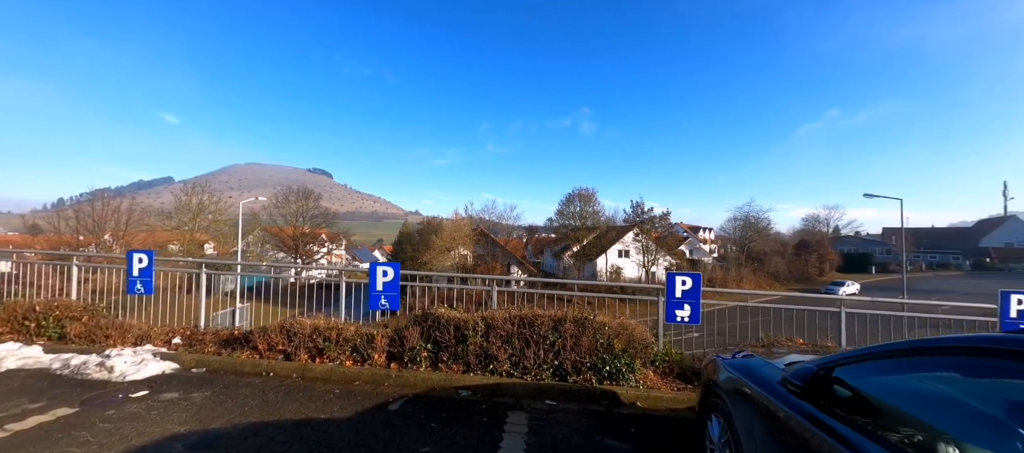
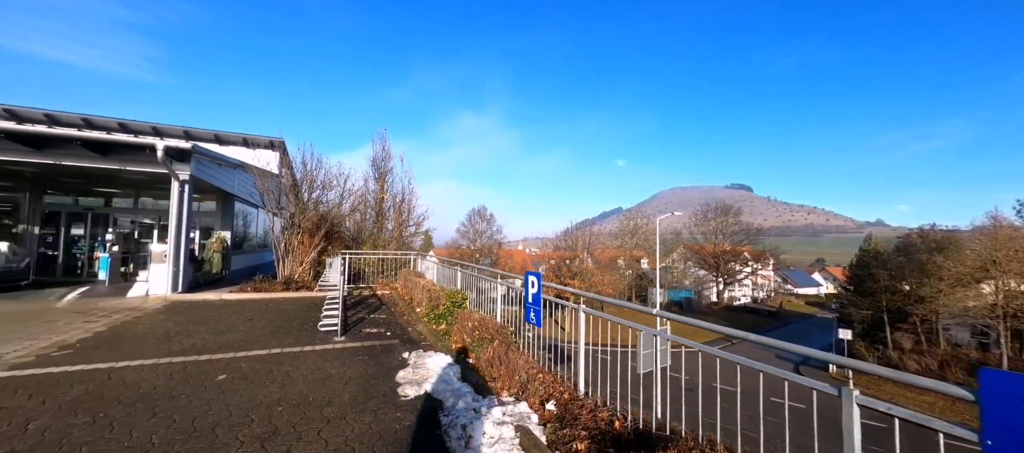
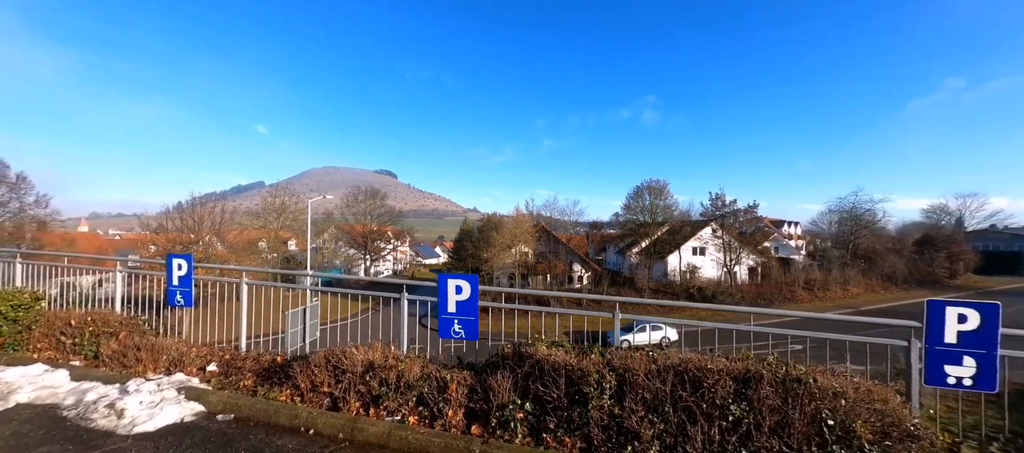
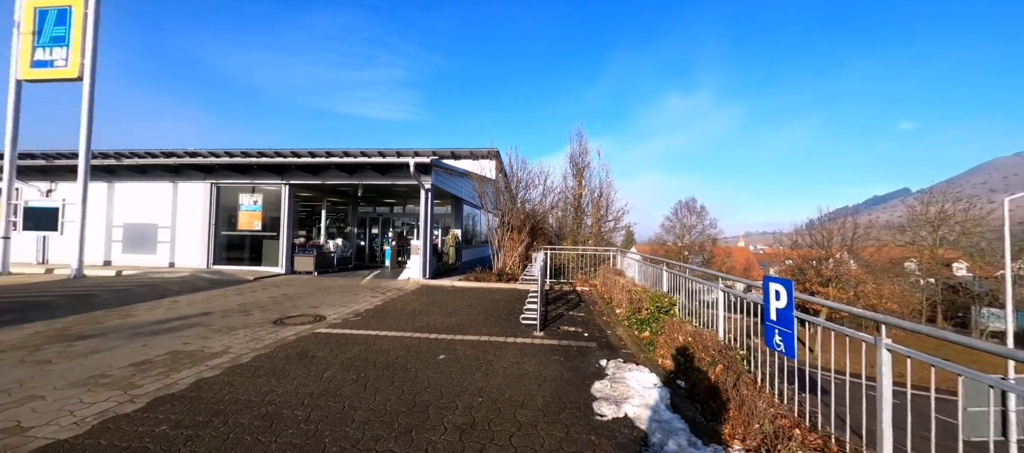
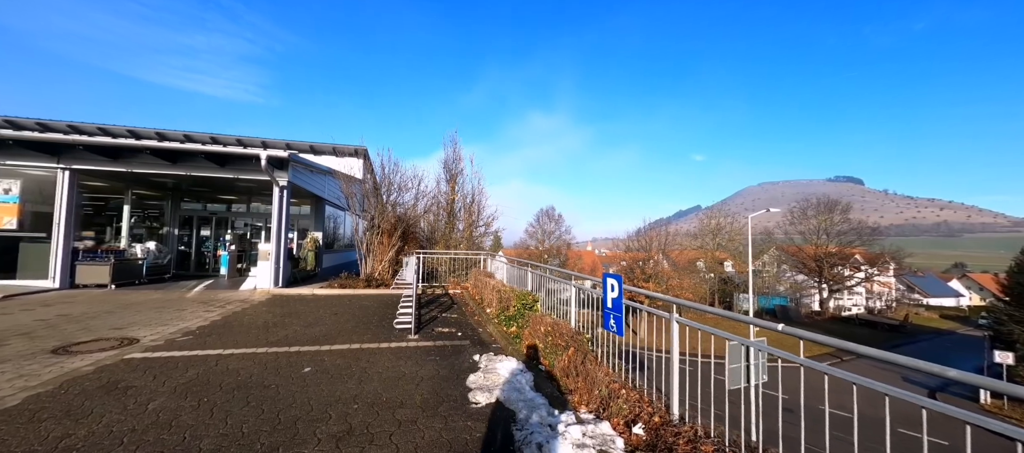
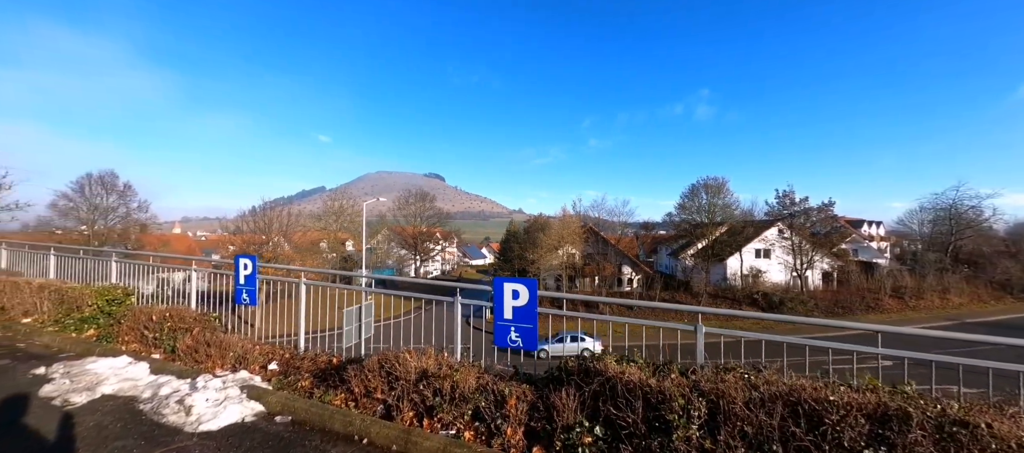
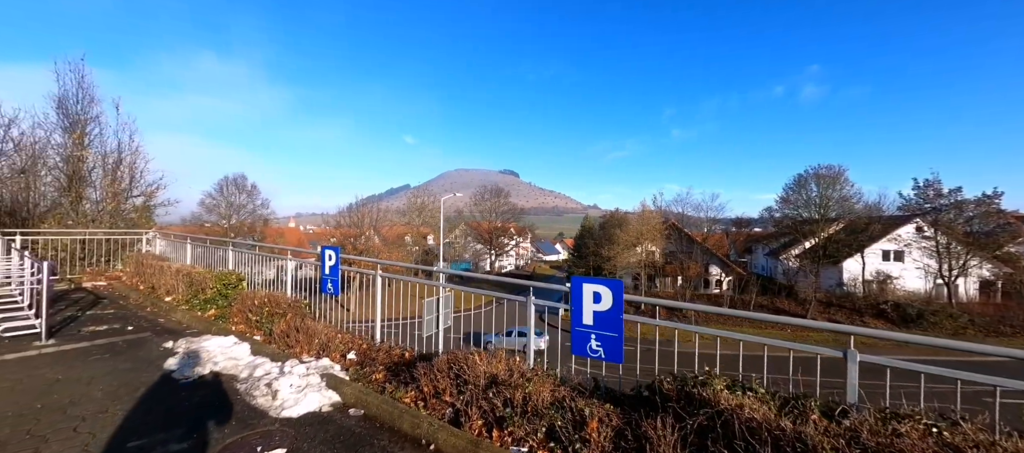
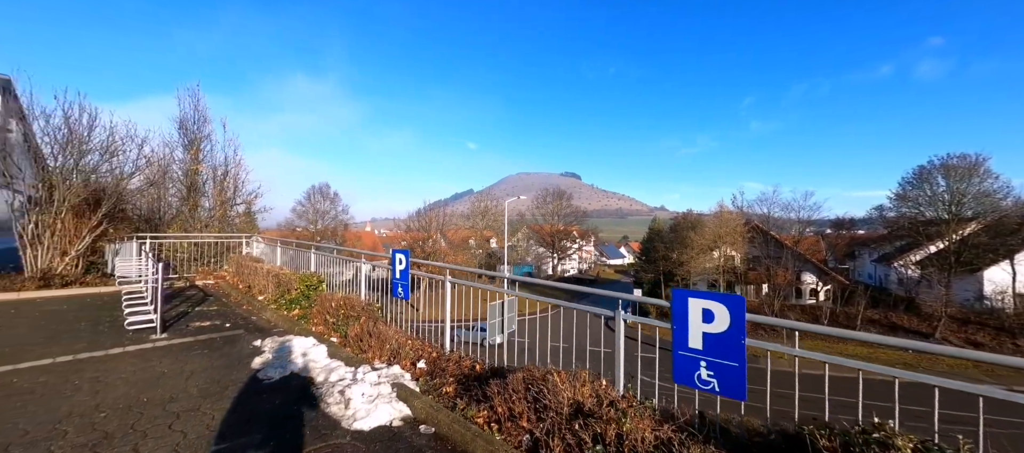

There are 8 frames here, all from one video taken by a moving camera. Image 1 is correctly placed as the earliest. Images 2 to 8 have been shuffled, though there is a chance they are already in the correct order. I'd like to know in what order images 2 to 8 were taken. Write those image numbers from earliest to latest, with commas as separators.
3, 6, 7, 8, 2, 5, 4
